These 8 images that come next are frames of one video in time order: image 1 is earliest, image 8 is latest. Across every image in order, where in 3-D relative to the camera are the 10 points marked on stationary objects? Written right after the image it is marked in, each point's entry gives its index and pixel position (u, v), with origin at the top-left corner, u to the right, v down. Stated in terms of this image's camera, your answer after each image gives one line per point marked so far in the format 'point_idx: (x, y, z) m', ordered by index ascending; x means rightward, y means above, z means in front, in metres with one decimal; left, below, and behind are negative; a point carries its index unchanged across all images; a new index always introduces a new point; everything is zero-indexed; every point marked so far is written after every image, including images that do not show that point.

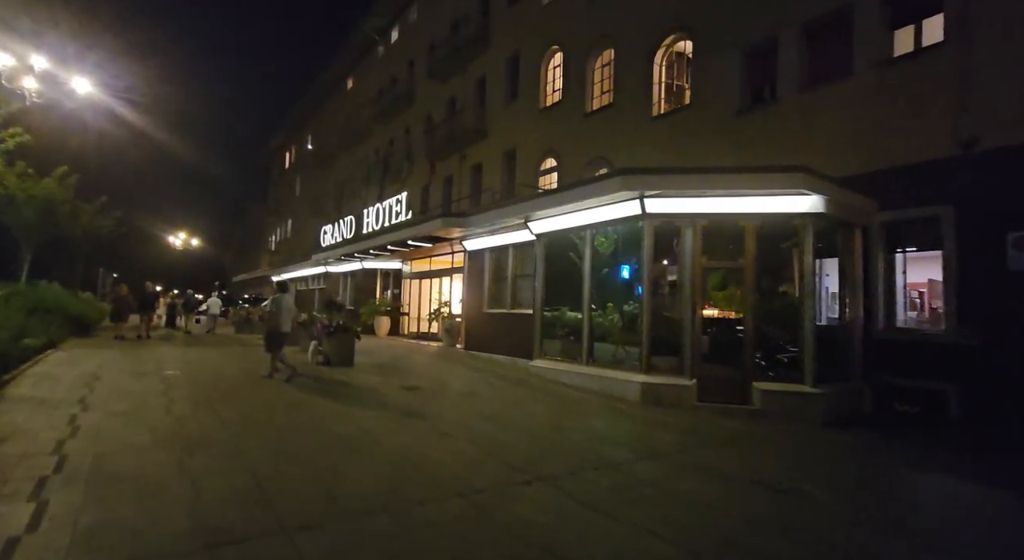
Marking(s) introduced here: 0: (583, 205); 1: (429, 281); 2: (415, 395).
0: (+1.3, +1.4, +9.5) m
1: (-3.1, 0.0, +19.3) m
2: (-1.6, -1.9, +8.5) m
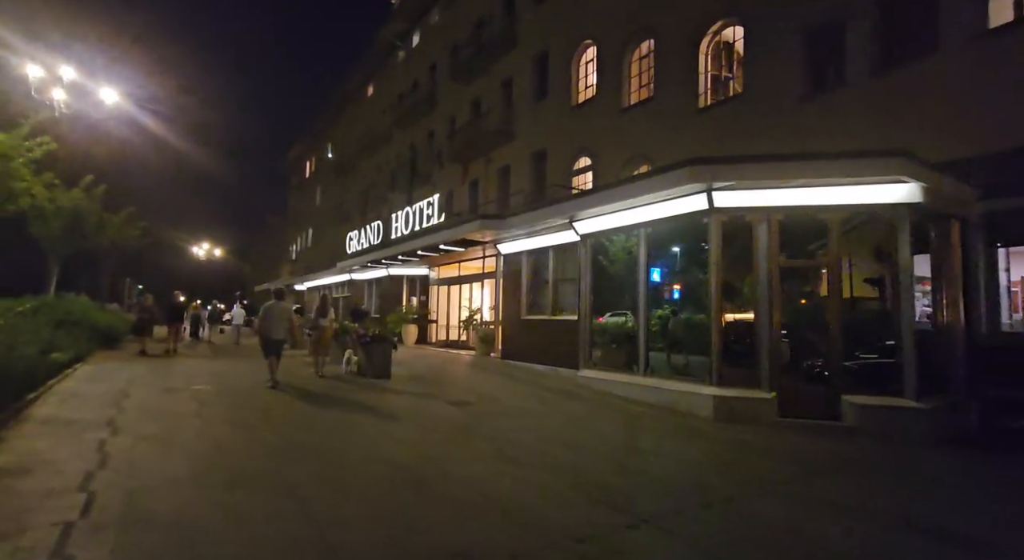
0: (+2.1, +1.3, +8.8) m
1: (-2.0, -0.3, +18.7) m
2: (-0.7, -2.0, +7.8) m
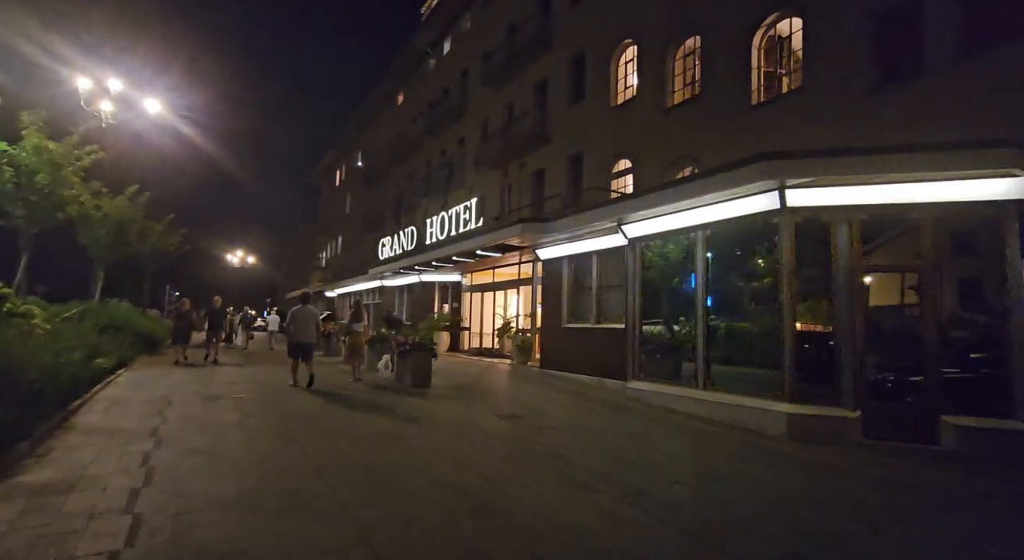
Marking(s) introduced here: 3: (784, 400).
0: (+2.9, +1.2, +8.2) m
1: (-0.7, -0.5, +18.3) m
2: (0.0, -2.1, +7.4) m
3: (+3.8, -1.7, +7.2) m
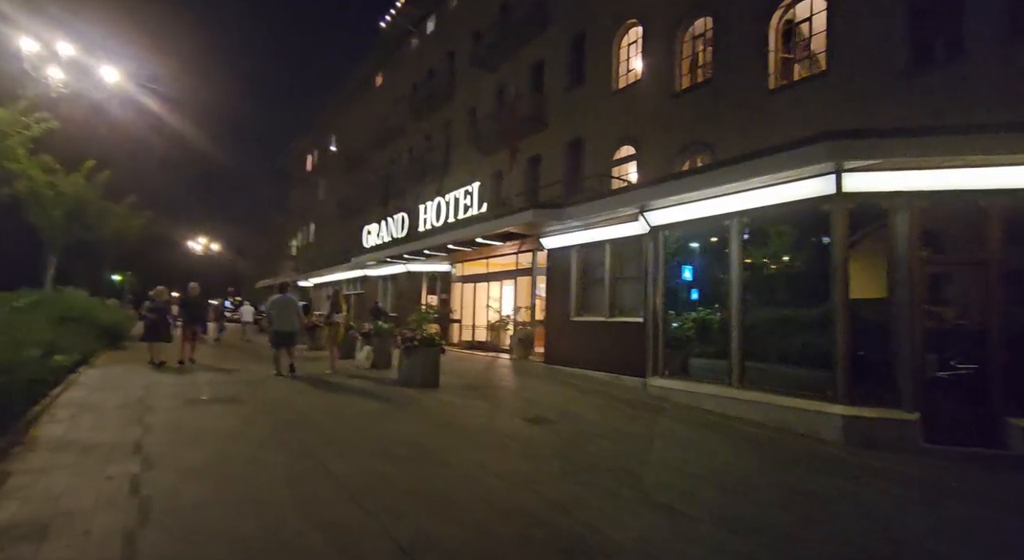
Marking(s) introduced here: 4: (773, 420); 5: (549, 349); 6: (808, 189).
0: (+3.3, +1.4, +7.6) m
1: (-0.9, -0.1, +17.5) m
2: (+0.4, -1.9, +6.7) m
3: (+4.2, -1.6, +6.7) m
4: (+3.7, -2.0, +7.3) m
5: (+1.0, -1.7, +12.9) m
6: (+3.9, +1.2, +6.9) m
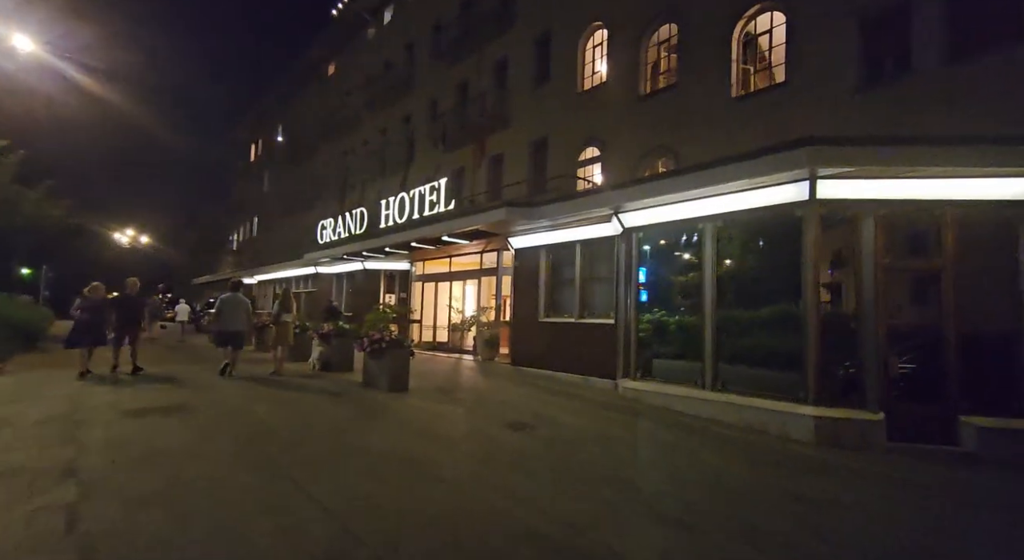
0: (+3.0, +1.3, +7.7) m
1: (-2.1, -0.1, +17.1) m
2: (+0.2, -1.9, +6.5) m
3: (+3.9, -1.6, +6.9) m
4: (+3.3, -2.0, +7.4) m
5: (+0.1, -1.7, +12.7) m
6: (+3.7, +1.2, +7.1) m
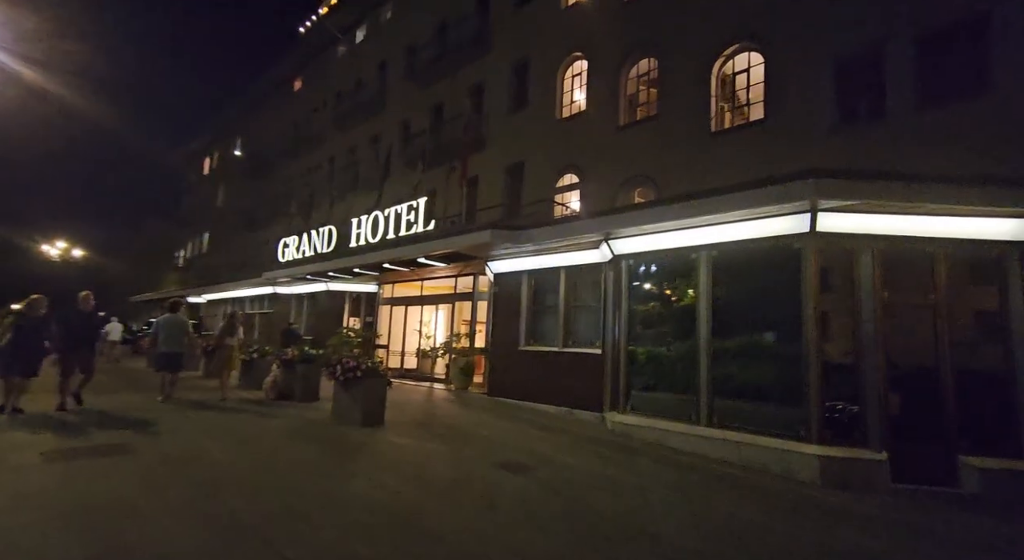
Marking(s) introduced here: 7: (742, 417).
0: (+2.9, +0.9, +7.6) m
1: (-3.0, -0.9, +16.5) m
2: (+0.1, -2.2, +5.9) m
3: (+3.8, -2.1, +6.7) m
4: (+3.2, -2.4, +7.1) m
5: (-0.4, -2.3, +12.2) m
6: (+3.6, +0.7, +6.9) m
7: (+3.3, -2.0, +7.5) m
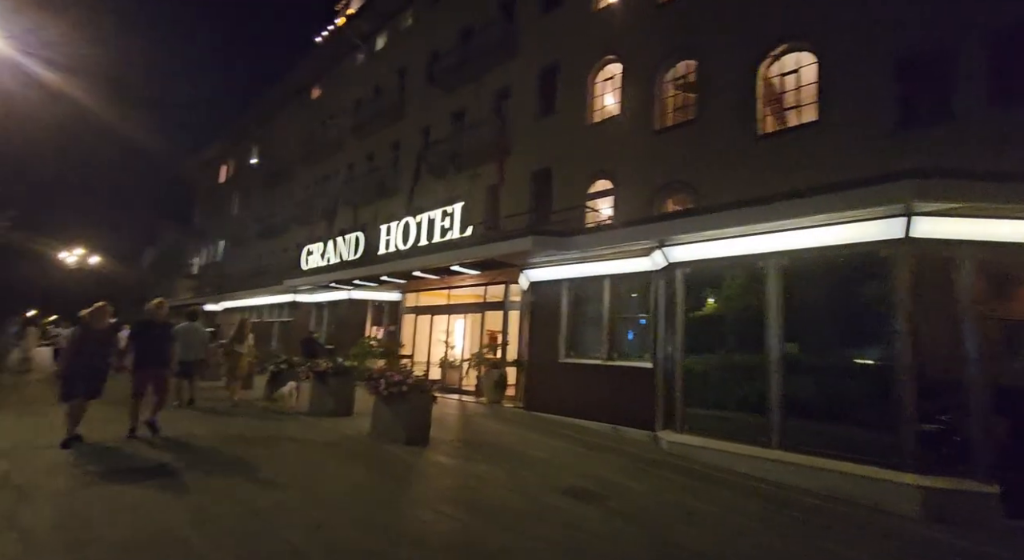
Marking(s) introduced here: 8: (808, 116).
0: (+3.7, +0.7, +7.0) m
1: (-2.1, -1.1, +15.9) m
2: (+0.9, -2.3, +5.3) m
3: (+4.6, -2.2, +6.0) m
4: (+3.9, -2.6, +6.4) m
5: (+0.4, -2.5, +11.6) m
6: (+4.4, +0.6, +6.3) m
7: (+4.1, -2.1, +6.8) m
8: (+6.6, +3.6, +11.5) m
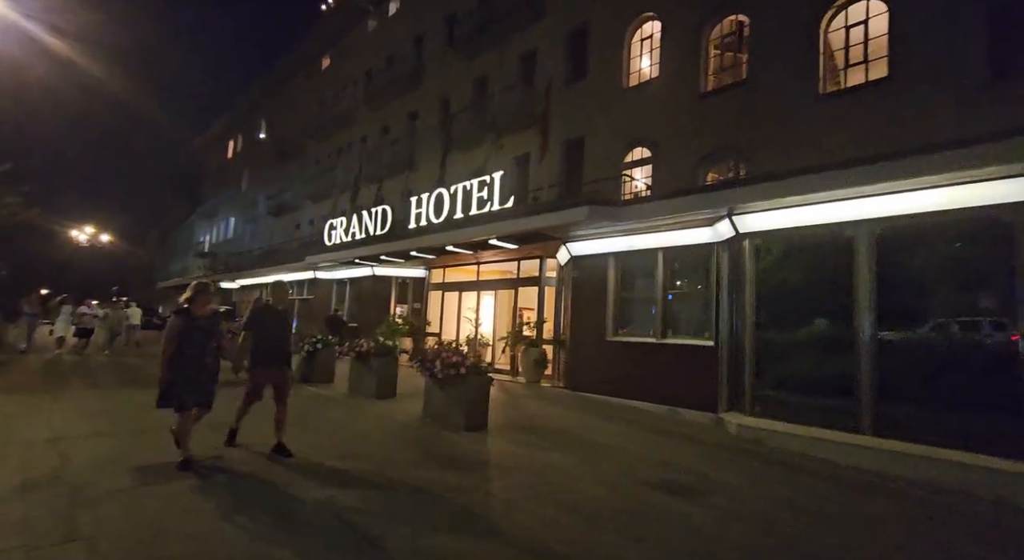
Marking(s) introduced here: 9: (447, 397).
0: (+4.5, +1.1, +6.2) m
1: (-1.1, -0.4, +15.3) m
2: (+1.7, -2.1, +4.8) m
3: (+5.4, -1.9, +5.4) m
4: (+4.8, -2.2, +5.9) m
5: (+1.3, -2.0, +11.0) m
6: (+5.2, +0.9, +5.6) m
7: (+4.9, -1.7, +6.2) m
8: (+7.5, +4.2, +10.6) m
9: (-0.9, -1.6, +7.1) m
